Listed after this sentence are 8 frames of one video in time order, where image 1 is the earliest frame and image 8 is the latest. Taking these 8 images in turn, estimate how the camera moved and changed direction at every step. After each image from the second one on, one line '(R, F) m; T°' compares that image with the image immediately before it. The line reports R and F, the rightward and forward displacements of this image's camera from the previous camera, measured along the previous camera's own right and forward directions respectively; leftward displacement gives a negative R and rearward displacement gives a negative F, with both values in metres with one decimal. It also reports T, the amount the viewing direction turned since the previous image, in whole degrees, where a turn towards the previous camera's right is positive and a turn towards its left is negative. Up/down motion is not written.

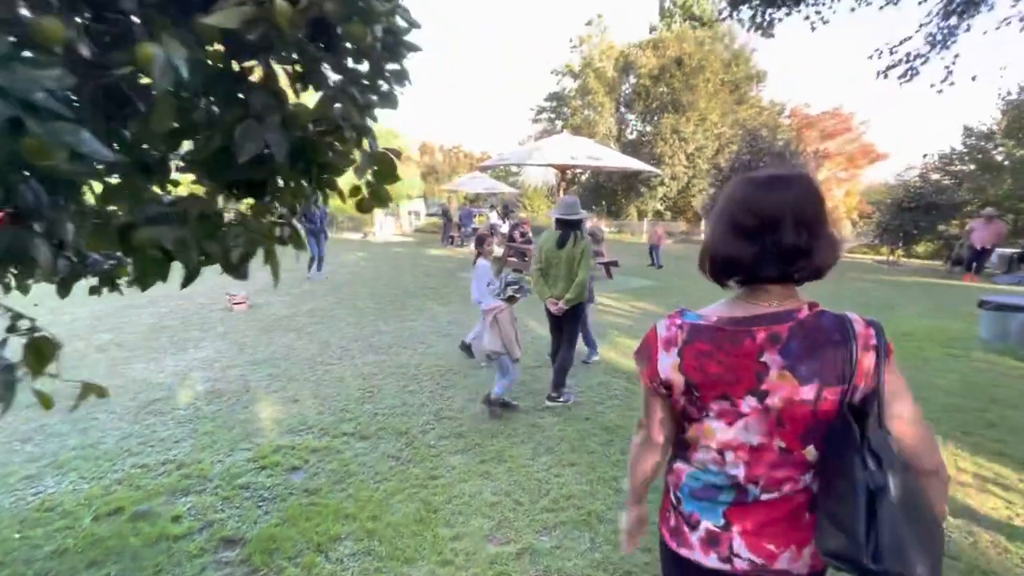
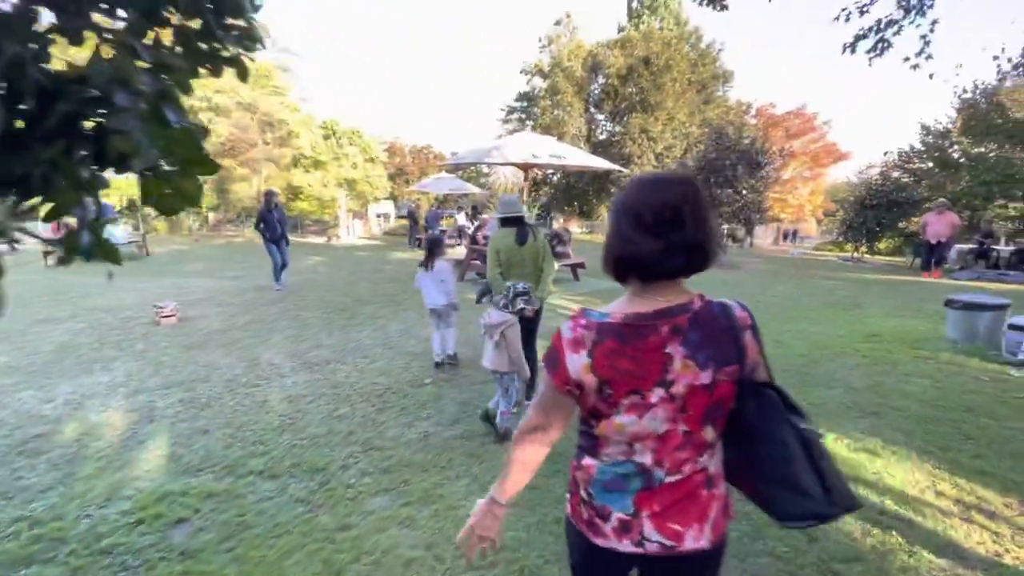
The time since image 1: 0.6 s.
(+0.3, +0.5) m; +3°
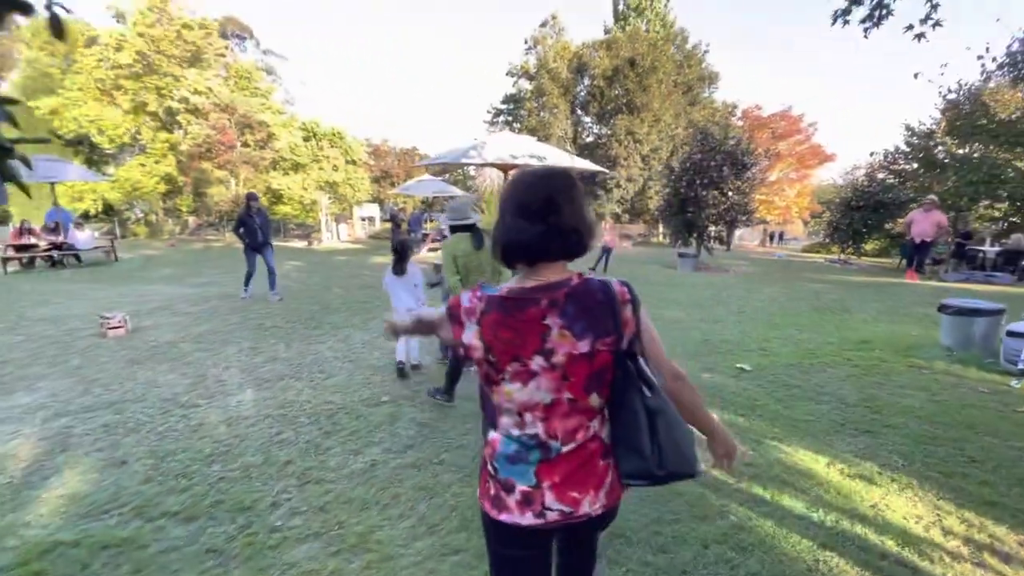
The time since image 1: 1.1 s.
(+0.2, +0.4) m; +1°
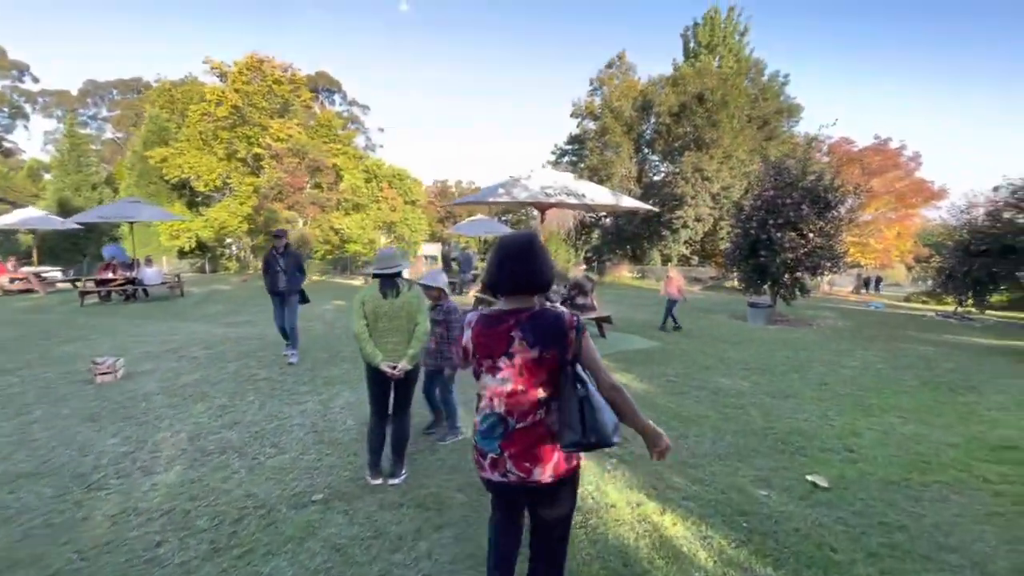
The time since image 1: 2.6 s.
(+0.7, +1.1) m; -8°
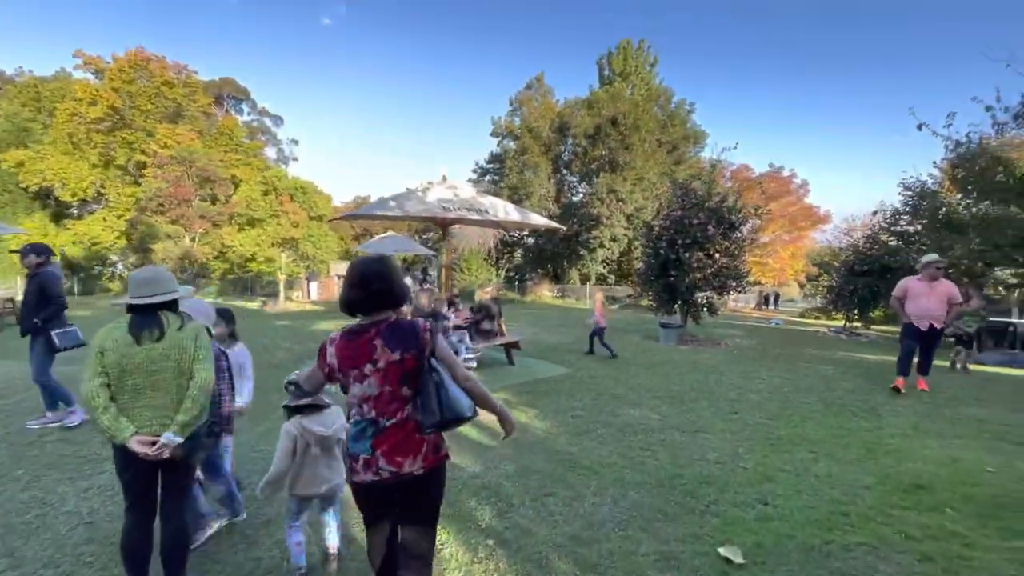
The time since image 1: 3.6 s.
(+0.5, +0.8) m; +9°
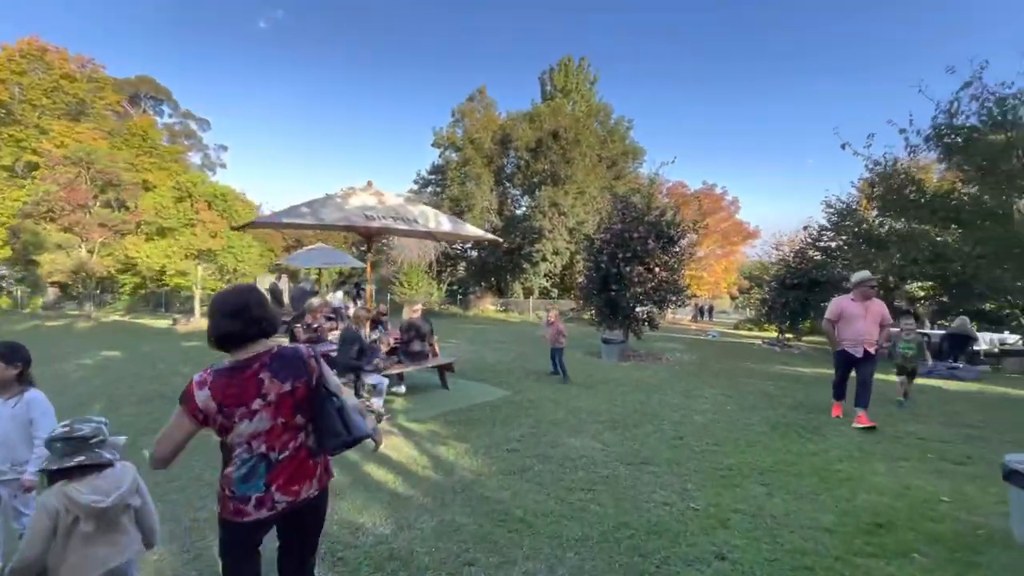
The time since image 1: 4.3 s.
(+0.2, +0.7) m; +7°
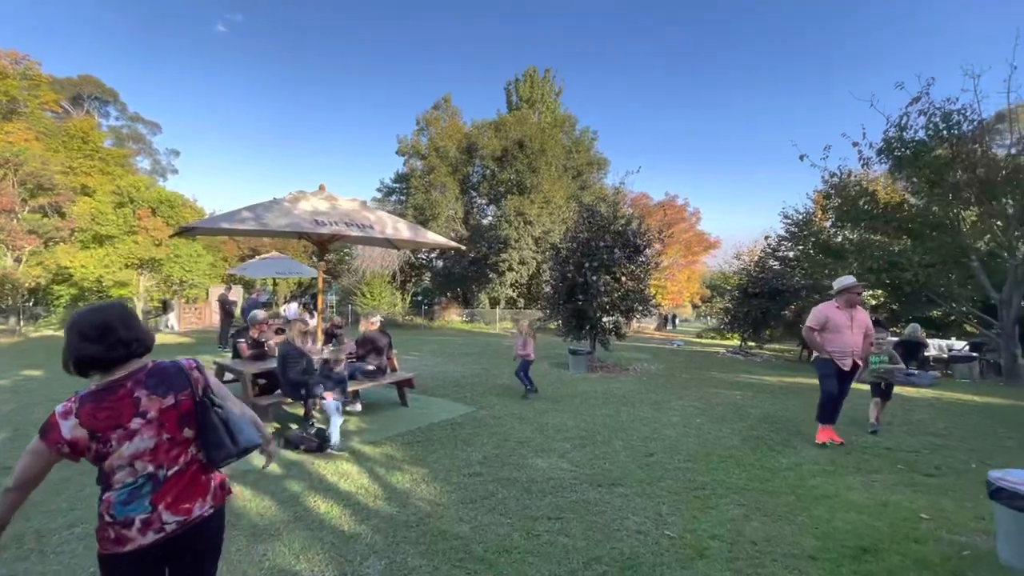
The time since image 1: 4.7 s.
(+0.1, +0.4) m; +4°
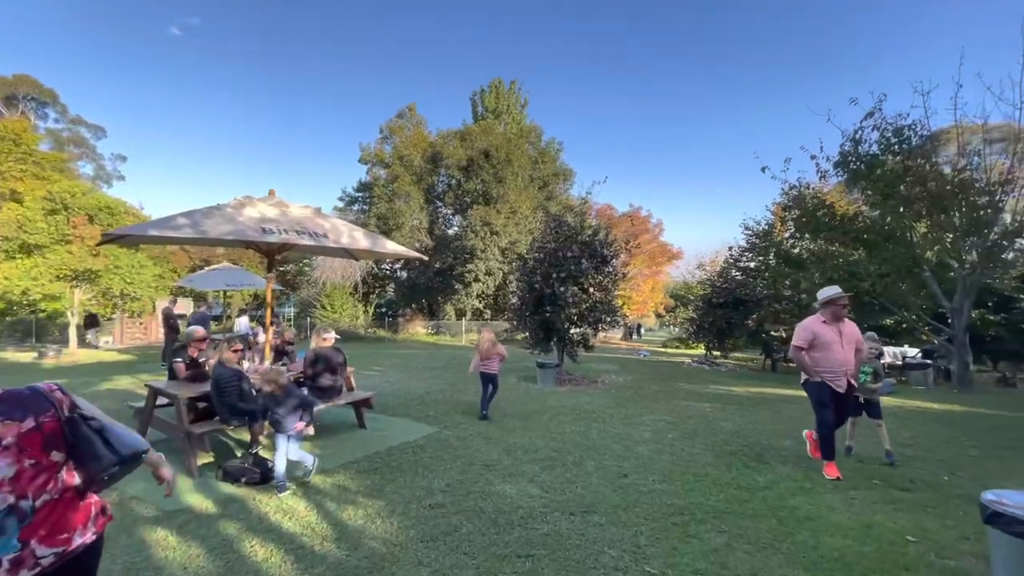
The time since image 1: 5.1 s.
(0.0, +0.4) m; +4°
